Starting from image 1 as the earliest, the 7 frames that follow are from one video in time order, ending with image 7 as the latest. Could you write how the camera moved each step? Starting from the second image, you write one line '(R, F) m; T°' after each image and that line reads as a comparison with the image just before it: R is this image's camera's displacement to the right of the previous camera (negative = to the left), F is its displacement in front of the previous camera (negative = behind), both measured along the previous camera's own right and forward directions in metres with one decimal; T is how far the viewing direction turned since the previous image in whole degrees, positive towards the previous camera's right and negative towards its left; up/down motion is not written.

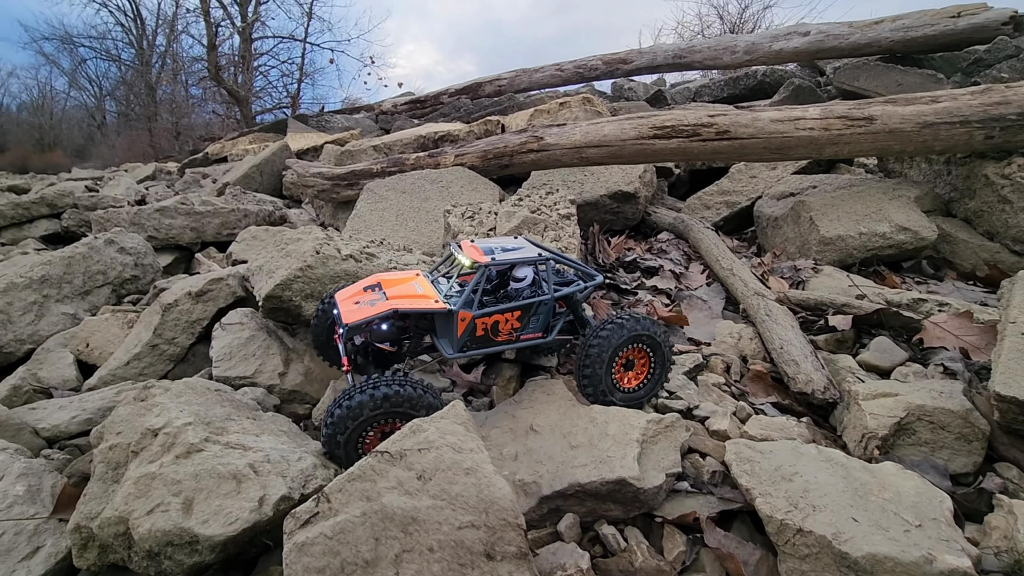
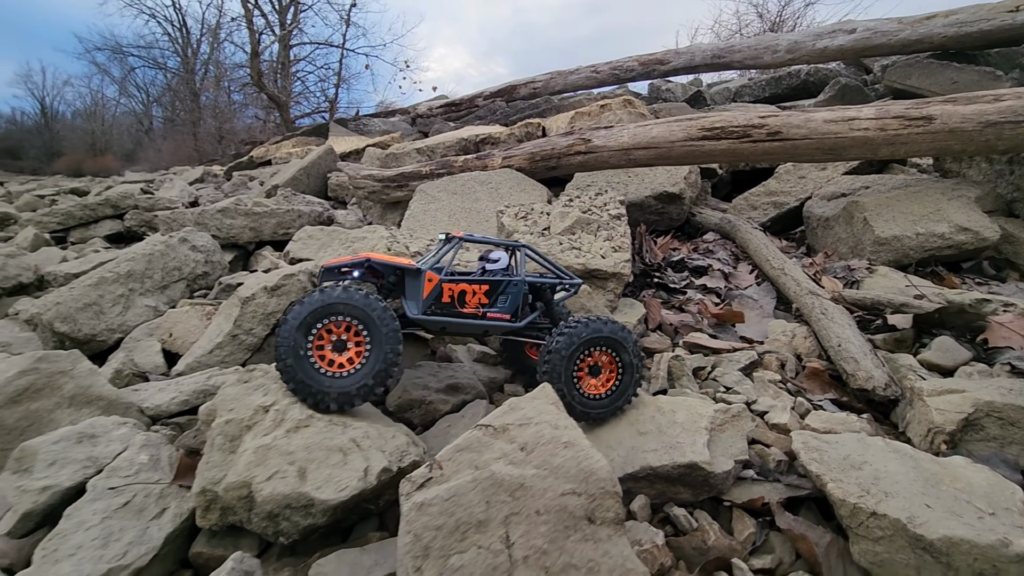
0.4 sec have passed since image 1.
(-0.2, -0.1) m; -3°
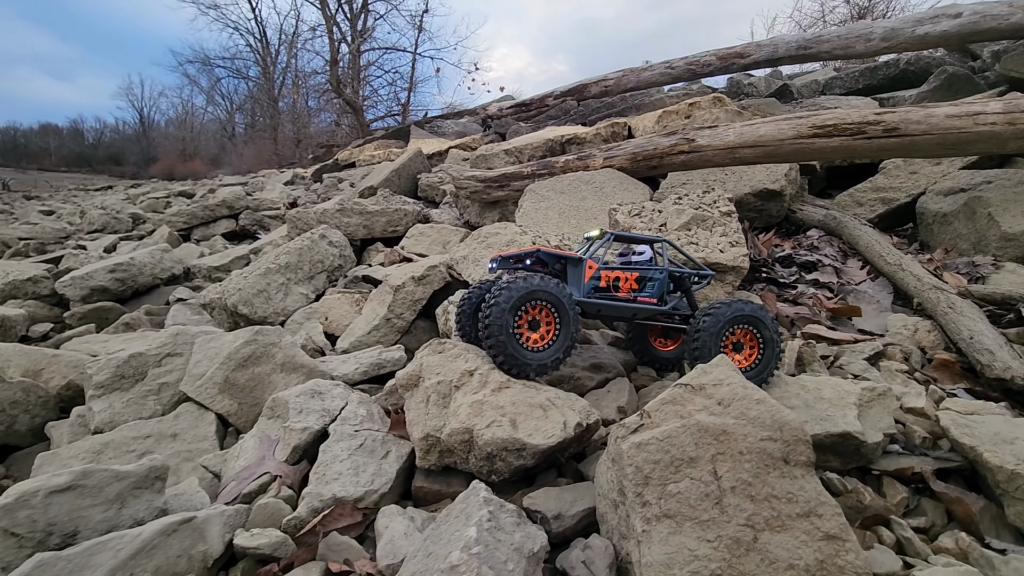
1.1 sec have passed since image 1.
(-0.4, -0.3) m; -7°
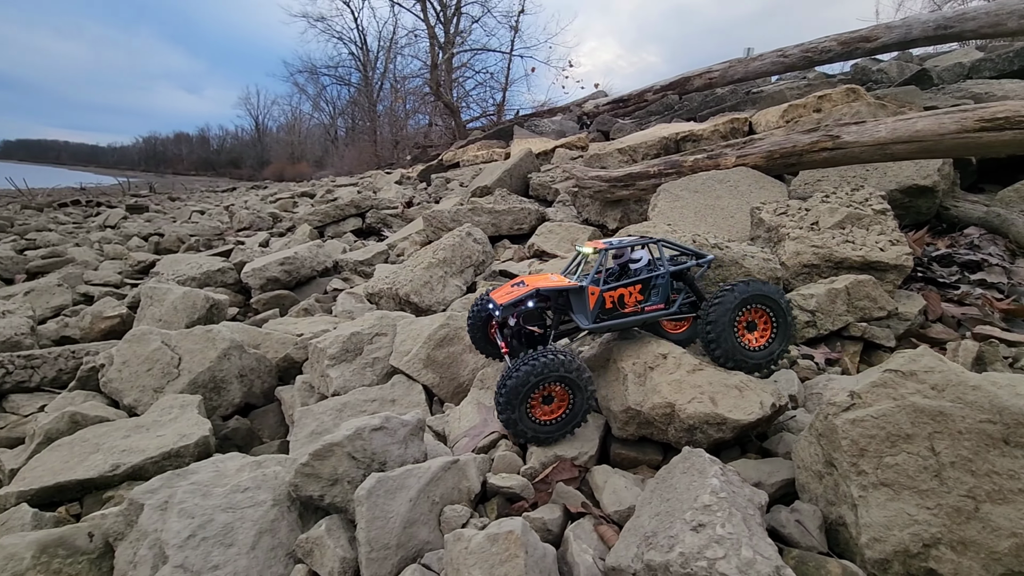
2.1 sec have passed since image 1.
(-0.4, -0.3) m; -9°
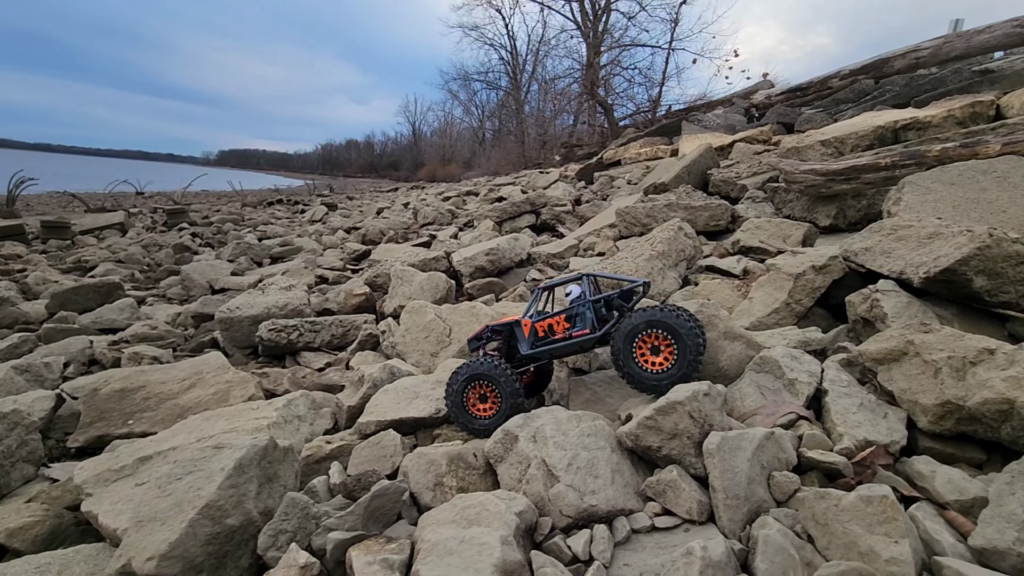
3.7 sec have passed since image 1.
(-0.7, -0.3) m; -15°
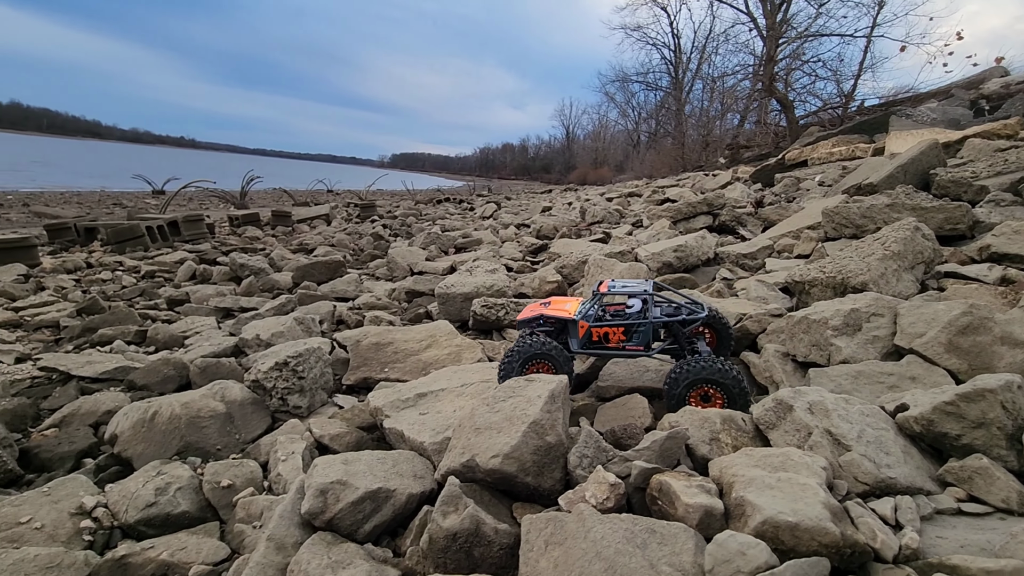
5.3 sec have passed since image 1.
(-0.5, -0.3) m; -16°
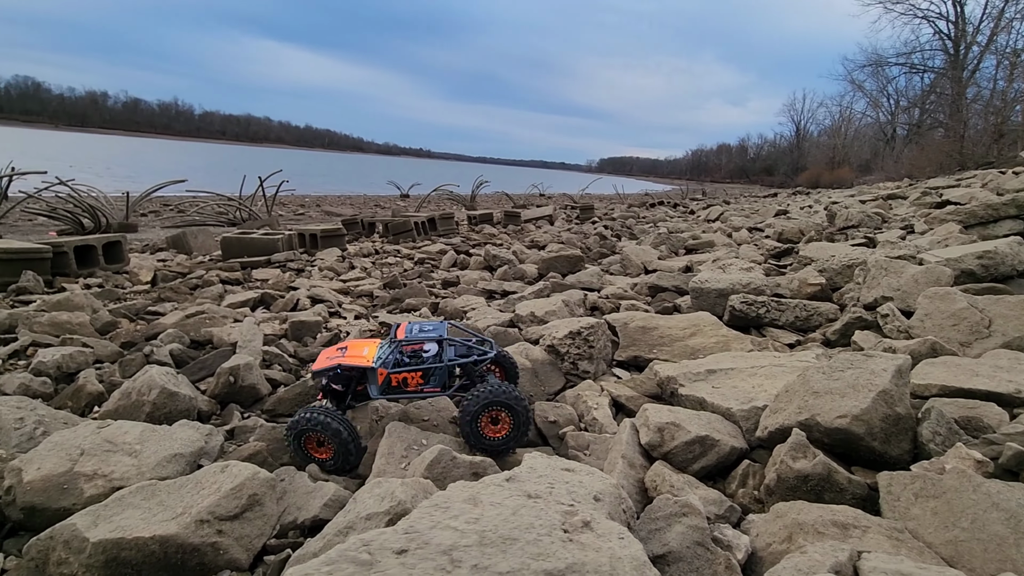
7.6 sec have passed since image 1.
(-0.5, -0.5) m; -22°
